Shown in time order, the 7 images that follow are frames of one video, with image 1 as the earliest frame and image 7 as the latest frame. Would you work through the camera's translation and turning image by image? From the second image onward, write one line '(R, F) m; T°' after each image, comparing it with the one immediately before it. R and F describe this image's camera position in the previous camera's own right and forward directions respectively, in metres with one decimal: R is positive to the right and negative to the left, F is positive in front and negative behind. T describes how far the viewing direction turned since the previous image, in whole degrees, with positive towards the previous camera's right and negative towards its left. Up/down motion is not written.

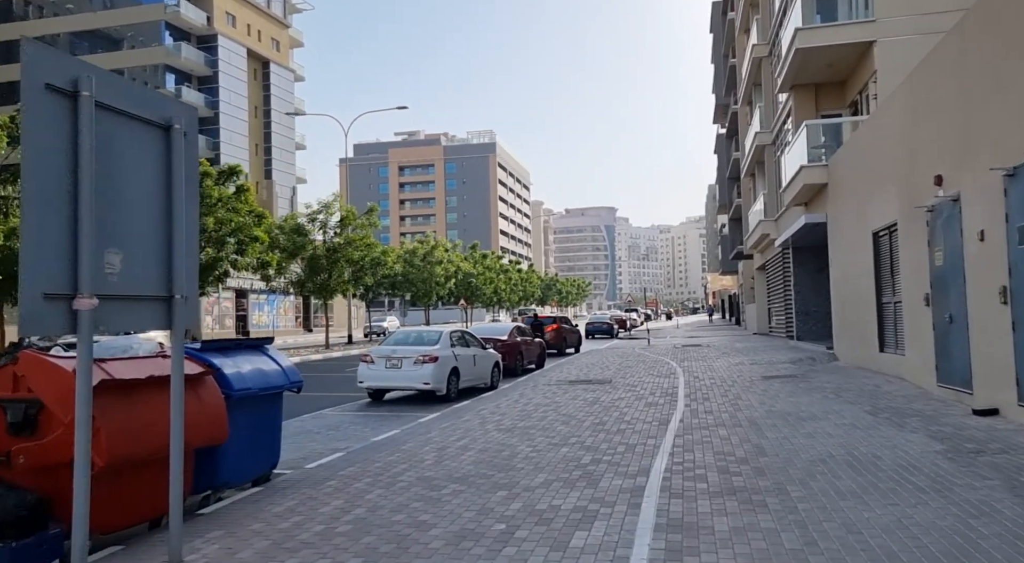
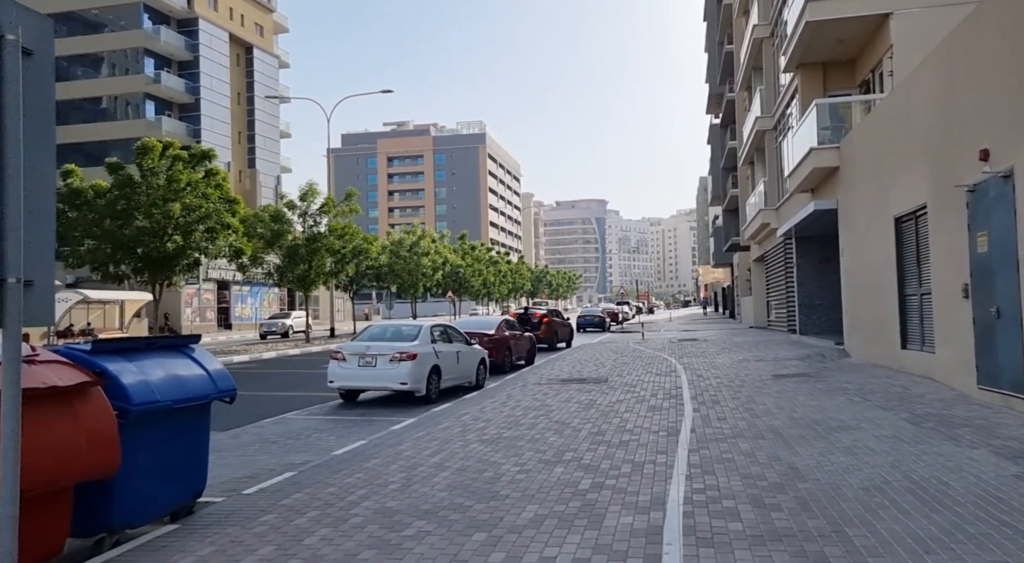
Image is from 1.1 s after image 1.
(+0.1, +1.5) m; +1°
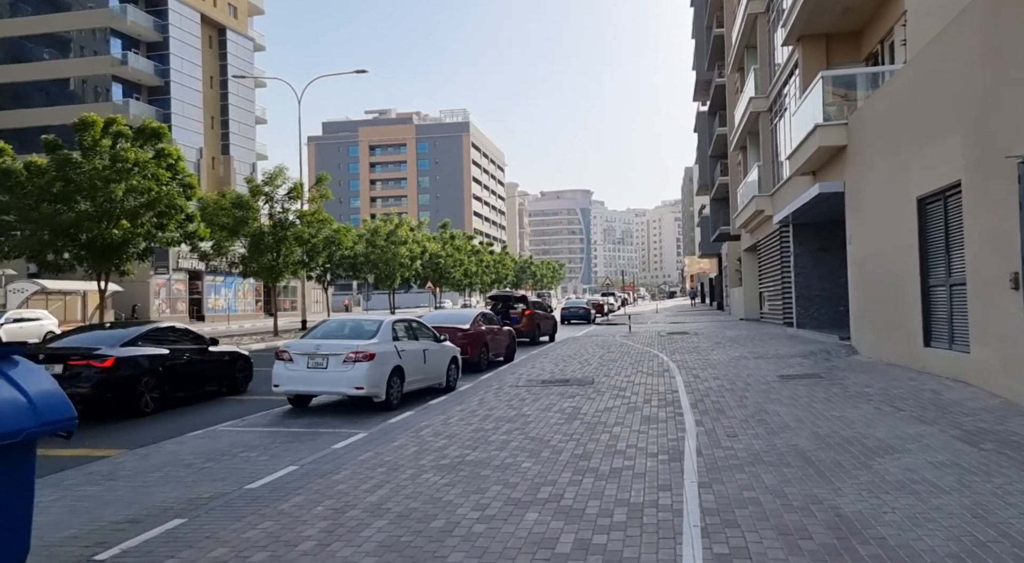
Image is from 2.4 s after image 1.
(+0.2, +1.8) m; +1°
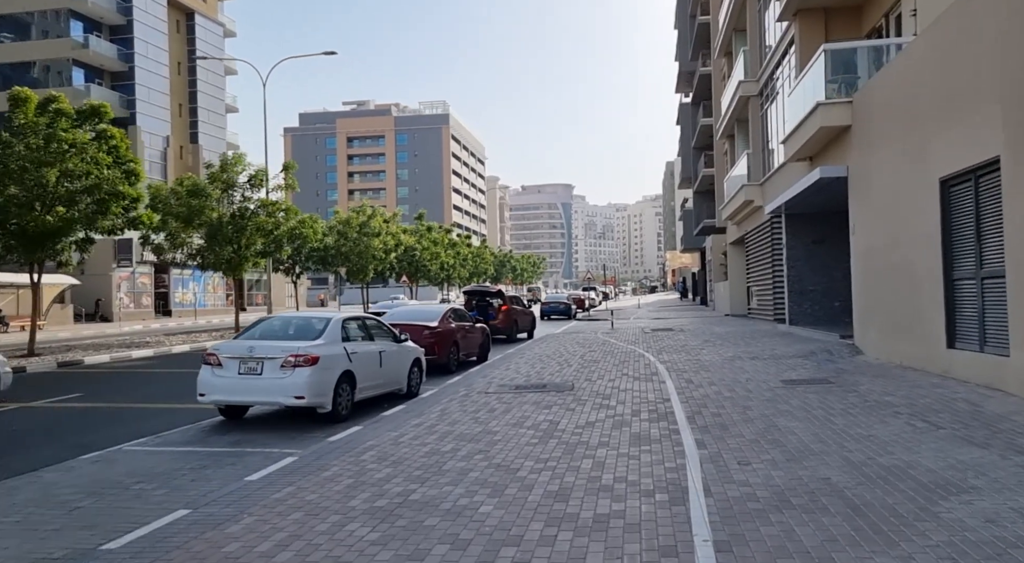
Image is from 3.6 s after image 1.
(+0.2, +1.7) m; +2°
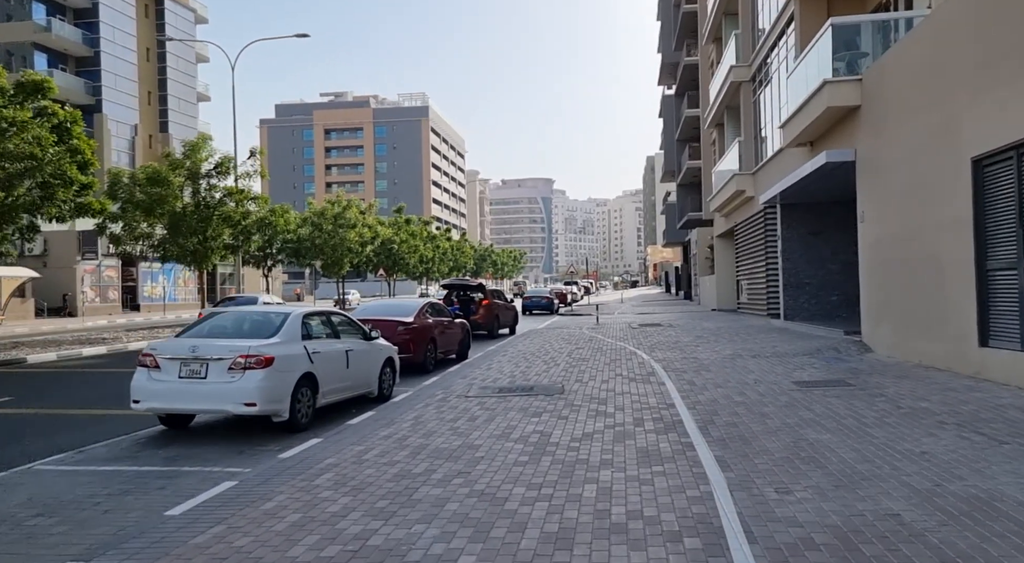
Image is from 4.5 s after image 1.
(-0.1, +1.3) m; +2°
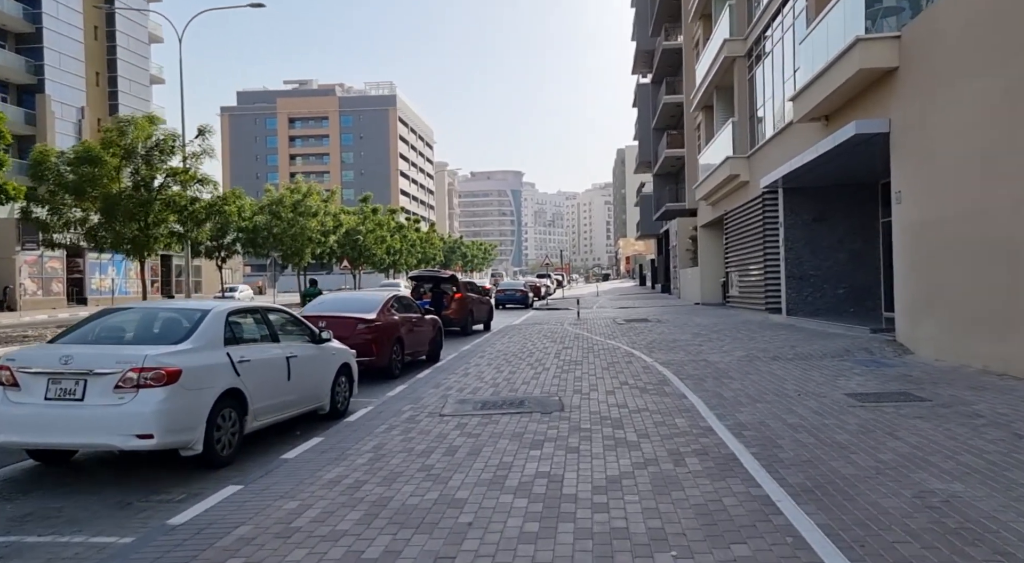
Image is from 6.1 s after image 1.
(-0.2, +2.2) m; +3°
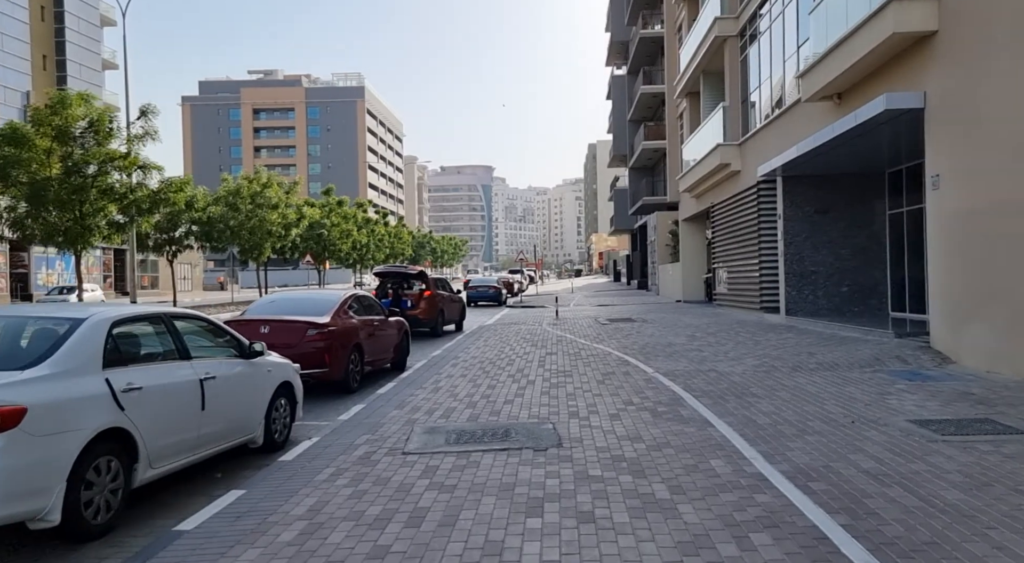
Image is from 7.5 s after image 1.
(-0.1, +1.9) m; +2°
